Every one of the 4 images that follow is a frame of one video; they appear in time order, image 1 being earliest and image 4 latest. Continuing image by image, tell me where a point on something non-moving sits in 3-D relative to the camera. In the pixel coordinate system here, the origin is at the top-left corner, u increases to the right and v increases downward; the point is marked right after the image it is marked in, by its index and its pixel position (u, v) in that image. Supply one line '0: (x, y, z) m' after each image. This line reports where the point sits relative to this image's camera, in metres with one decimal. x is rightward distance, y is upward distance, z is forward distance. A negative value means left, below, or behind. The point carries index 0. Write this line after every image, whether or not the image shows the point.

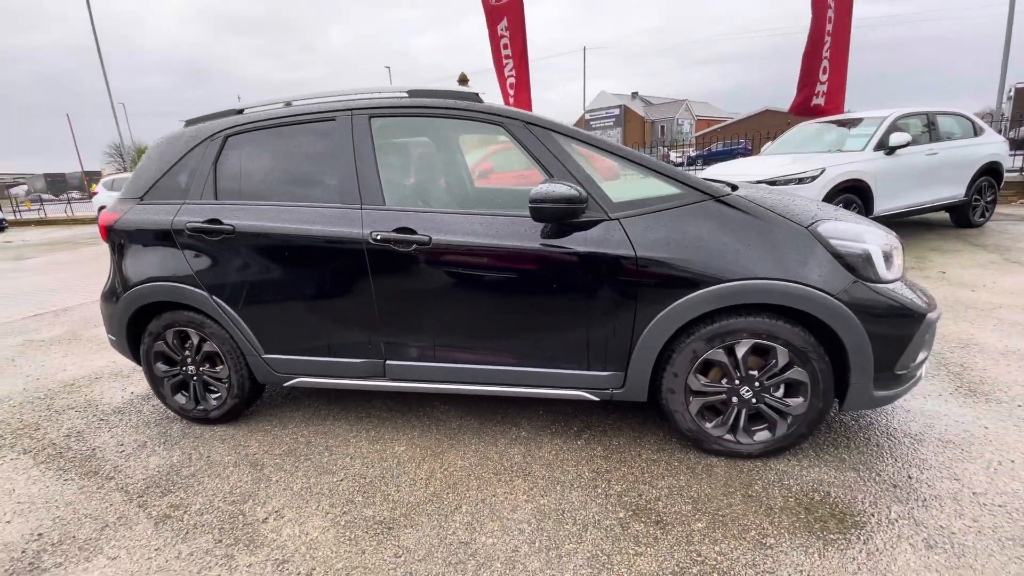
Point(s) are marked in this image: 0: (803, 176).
0: (+3.6, +1.4, +6.0) m
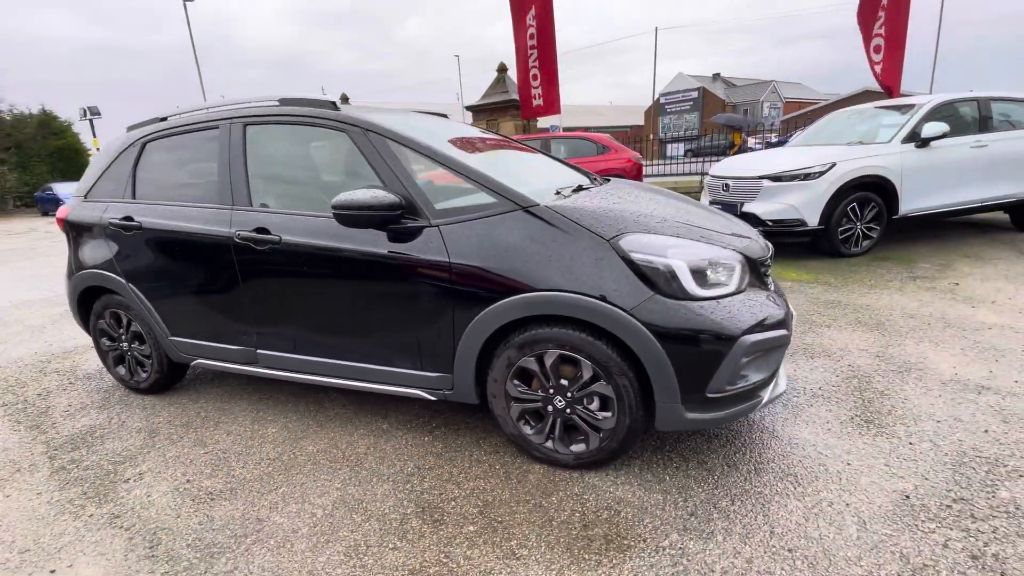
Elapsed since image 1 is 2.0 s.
0: (+3.4, +1.3, +5.5) m
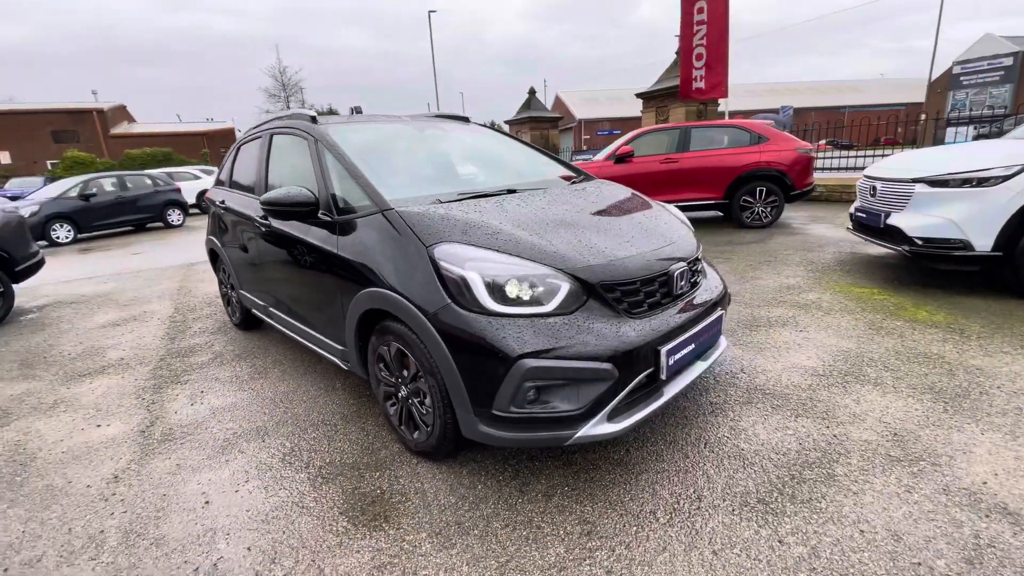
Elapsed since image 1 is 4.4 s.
0: (+3.9, +0.9, +3.9) m
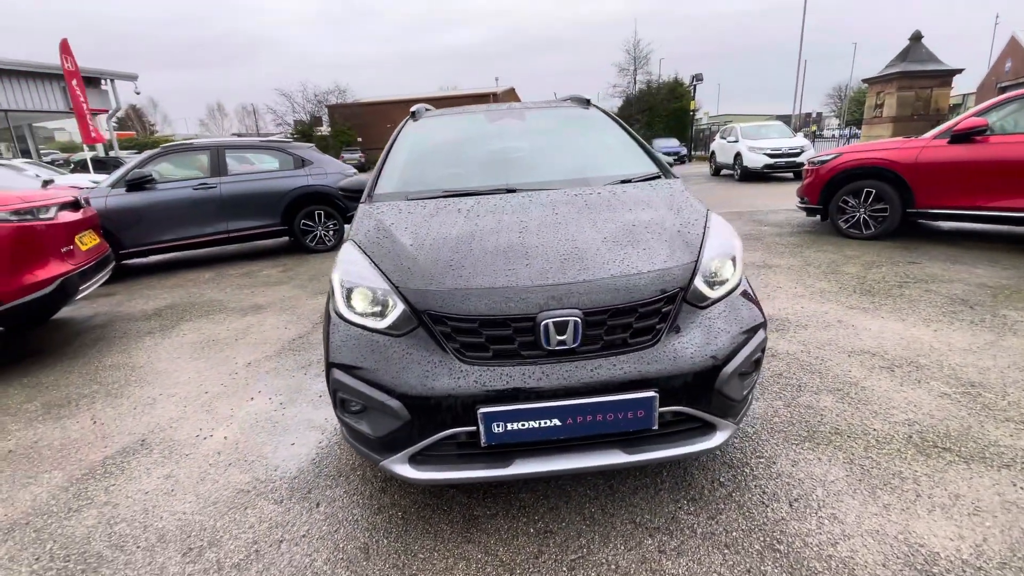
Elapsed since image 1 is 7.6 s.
0: (+3.8, +0.1, +1.0) m
